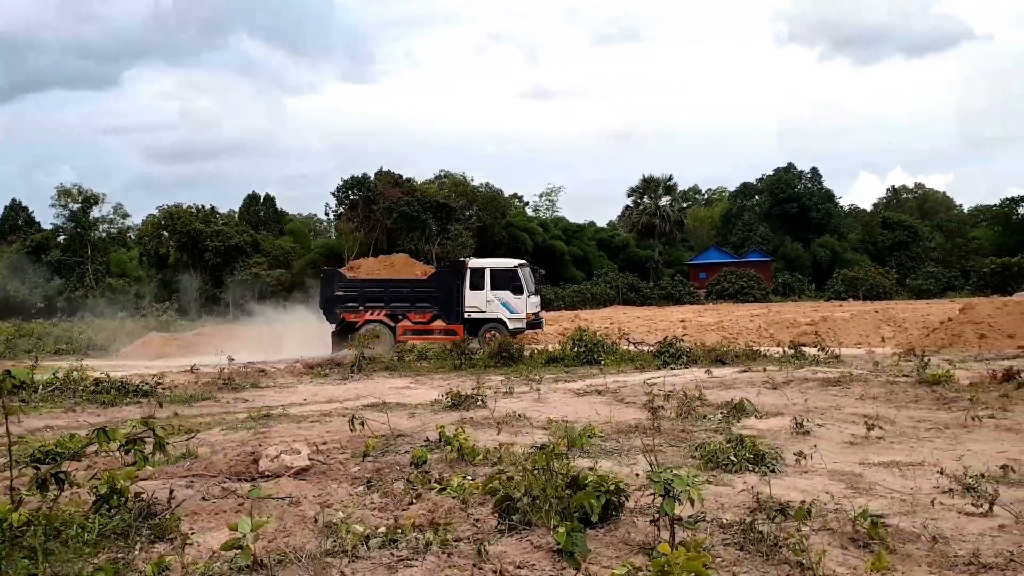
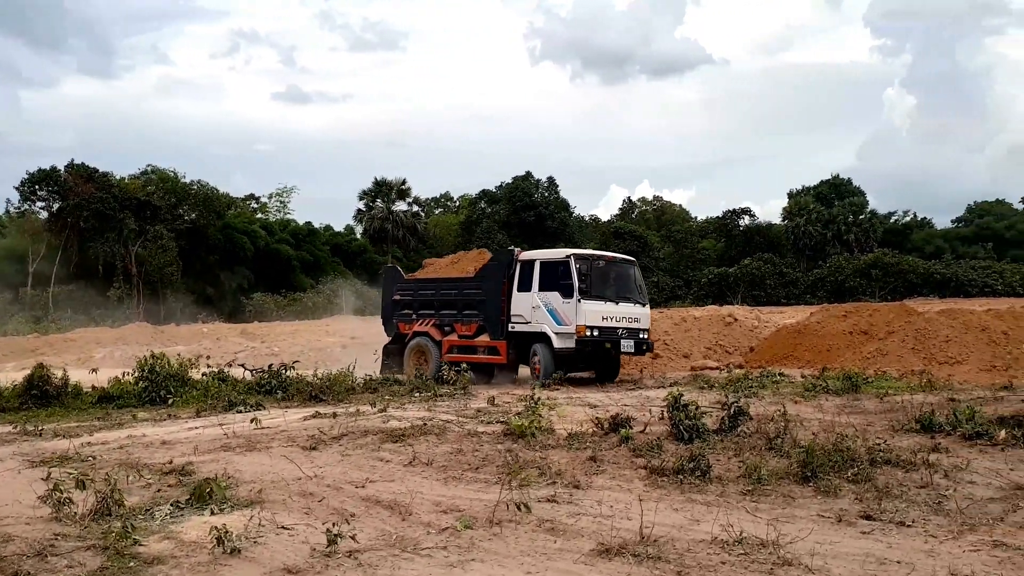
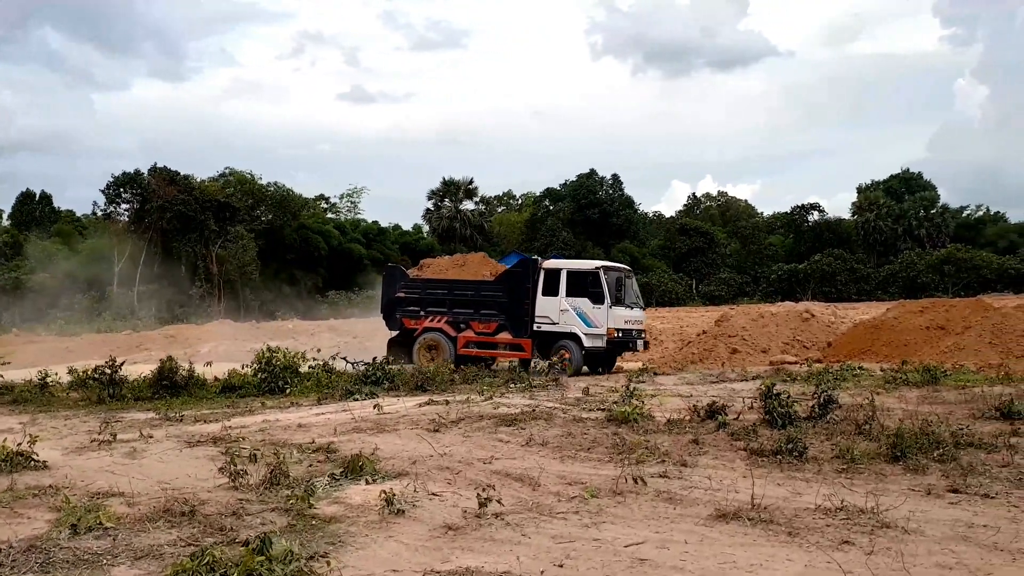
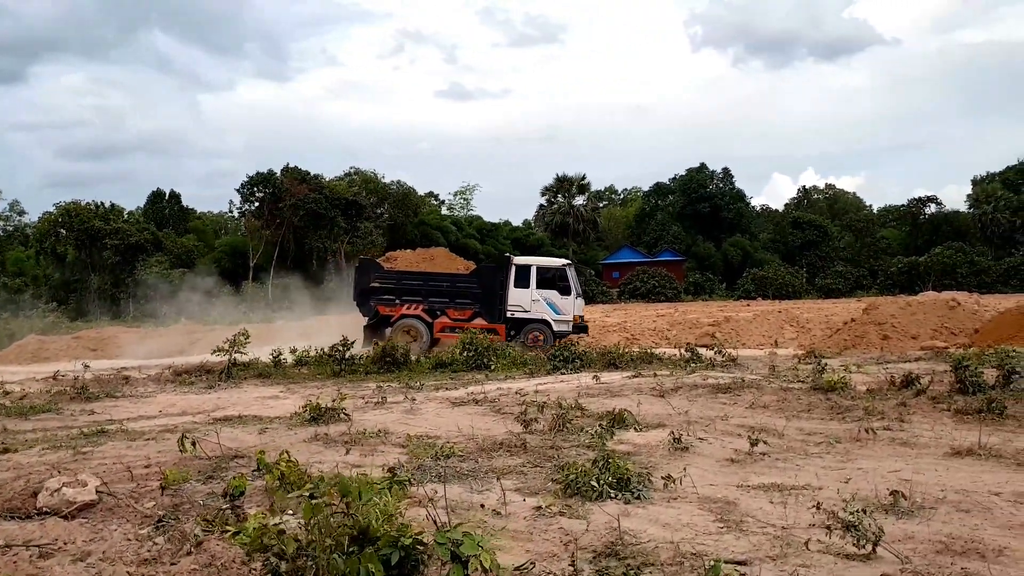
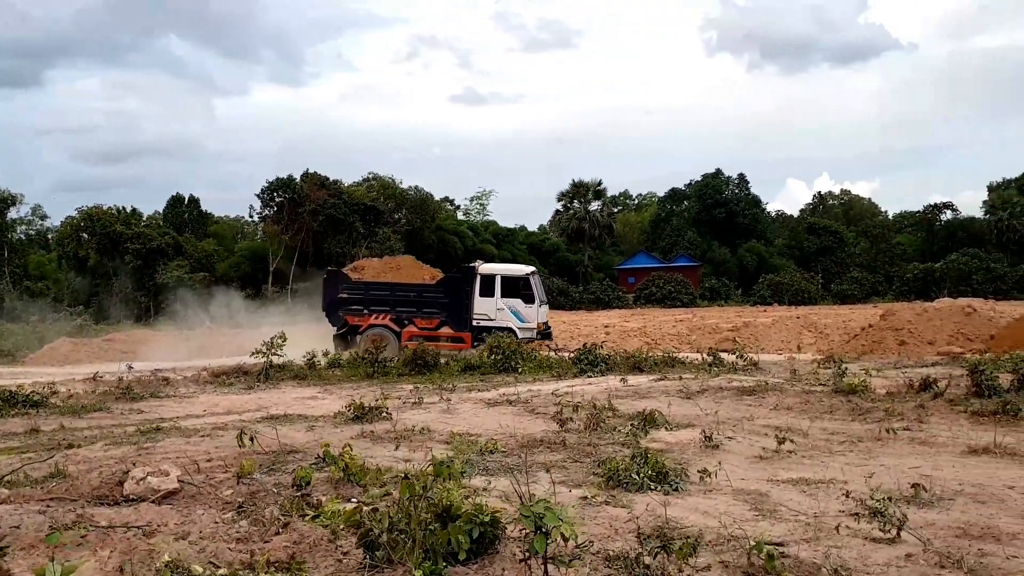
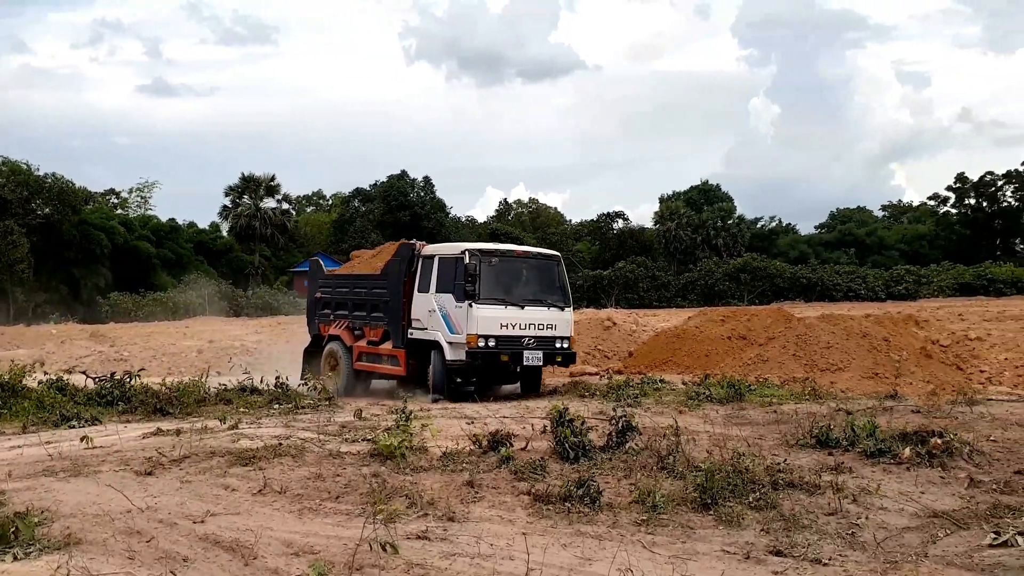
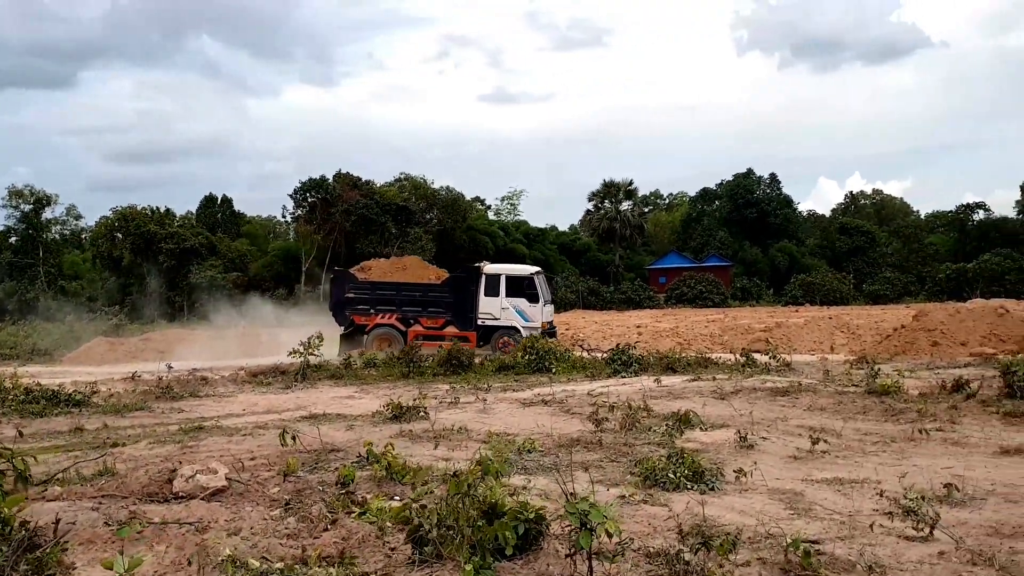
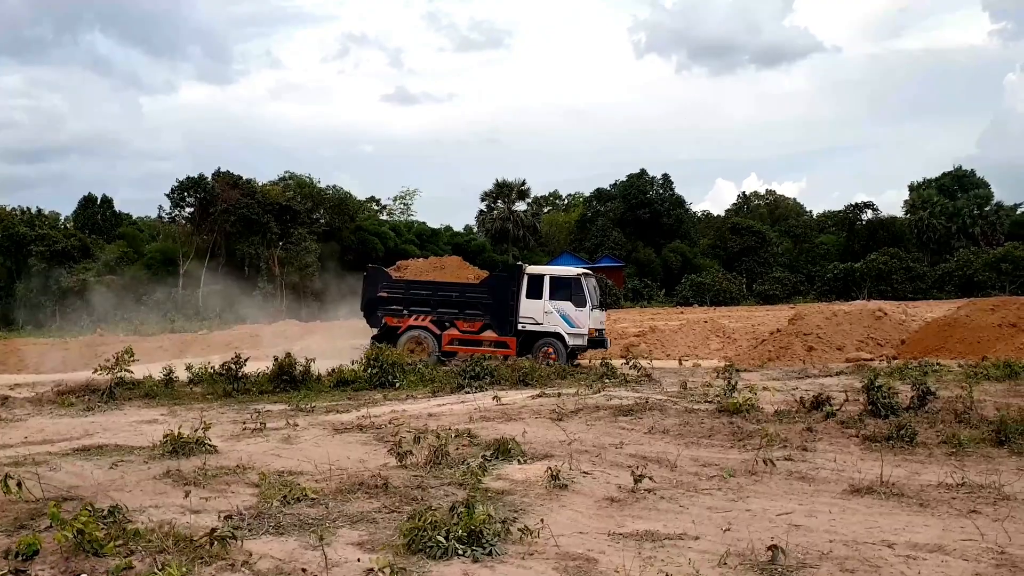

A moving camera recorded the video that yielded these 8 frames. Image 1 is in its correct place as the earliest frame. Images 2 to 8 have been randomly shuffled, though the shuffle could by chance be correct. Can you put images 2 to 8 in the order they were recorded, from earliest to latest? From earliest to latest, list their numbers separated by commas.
7, 5, 4, 8, 3, 2, 6
